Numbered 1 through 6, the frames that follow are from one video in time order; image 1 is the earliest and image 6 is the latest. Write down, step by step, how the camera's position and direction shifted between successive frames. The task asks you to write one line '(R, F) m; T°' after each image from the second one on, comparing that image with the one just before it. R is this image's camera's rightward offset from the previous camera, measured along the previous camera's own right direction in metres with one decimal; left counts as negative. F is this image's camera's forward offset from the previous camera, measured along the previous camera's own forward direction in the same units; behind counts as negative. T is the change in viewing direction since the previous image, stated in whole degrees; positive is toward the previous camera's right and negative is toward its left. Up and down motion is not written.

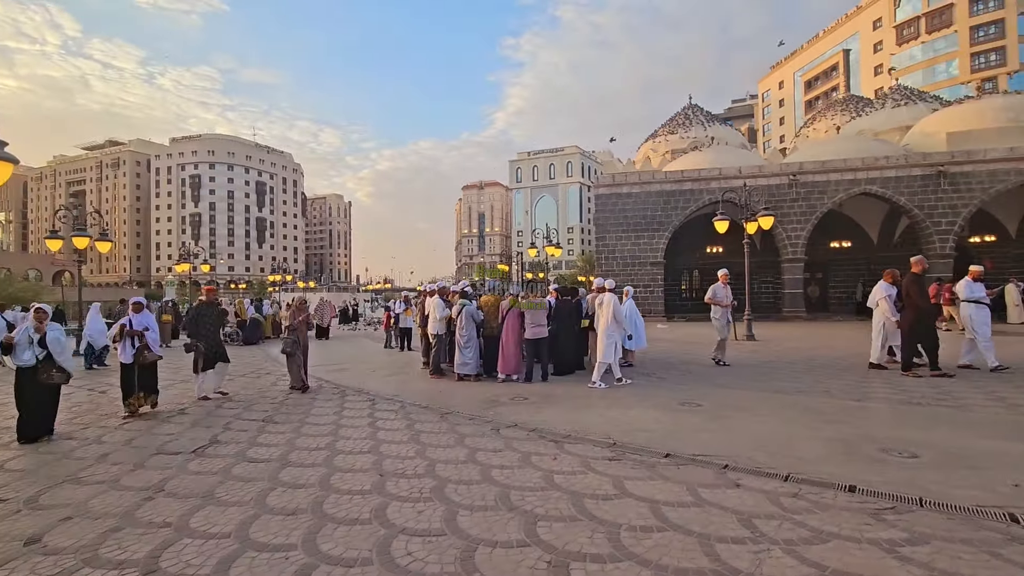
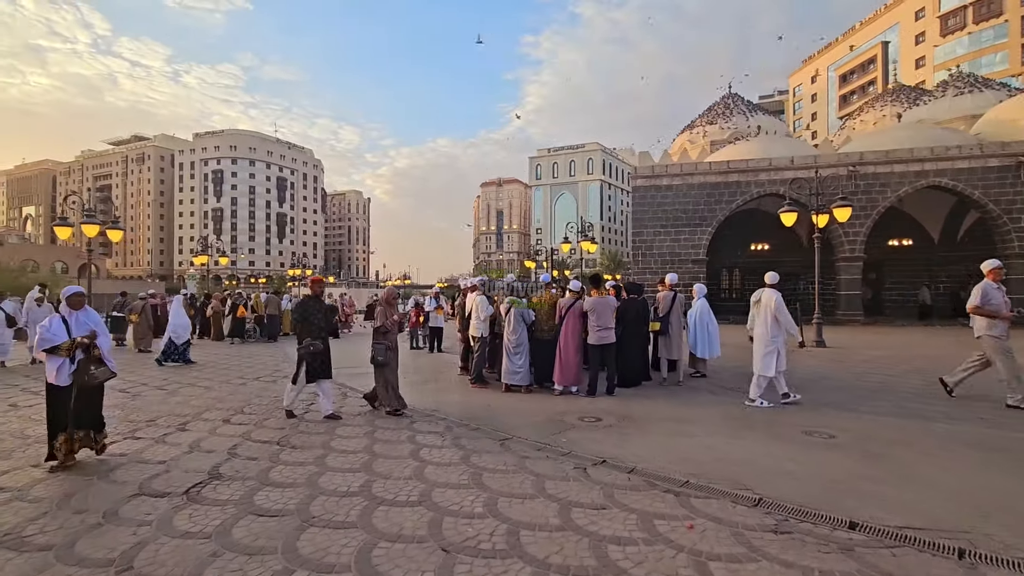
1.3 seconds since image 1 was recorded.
(-0.7, +1.4) m; -2°
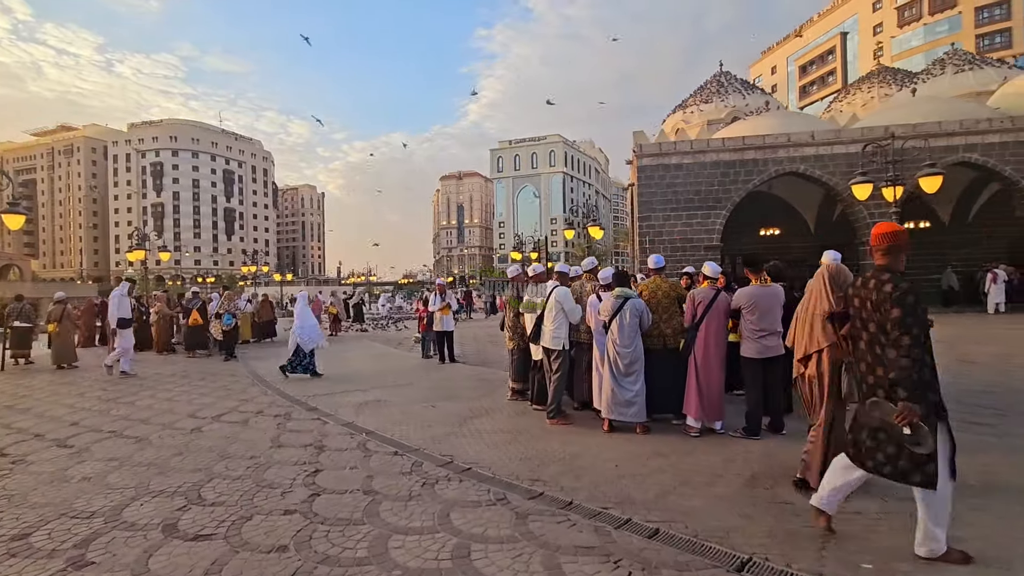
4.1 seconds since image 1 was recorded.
(-1.5, +2.7) m; +4°
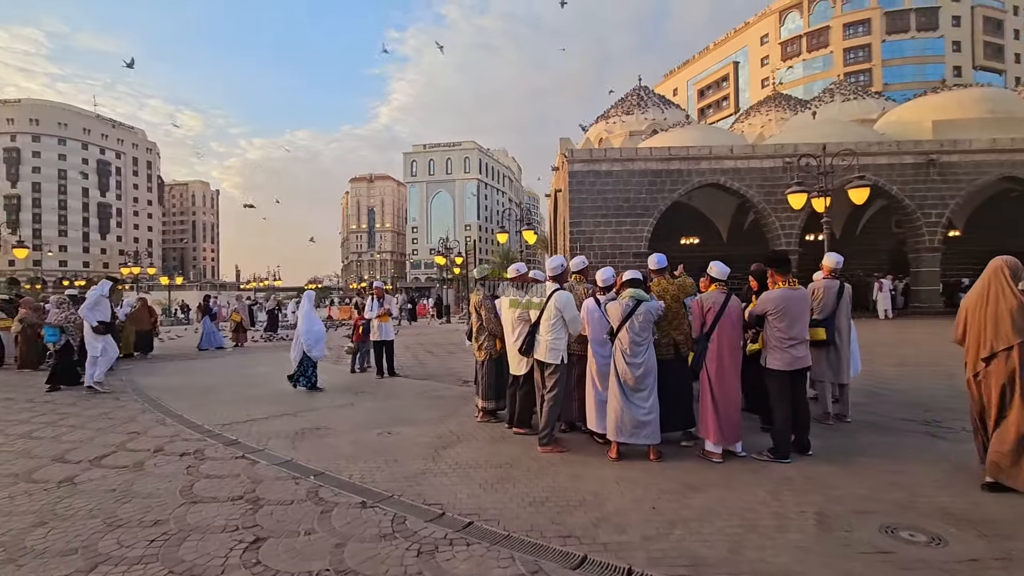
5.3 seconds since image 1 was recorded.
(-0.7, +1.0) m; +10°
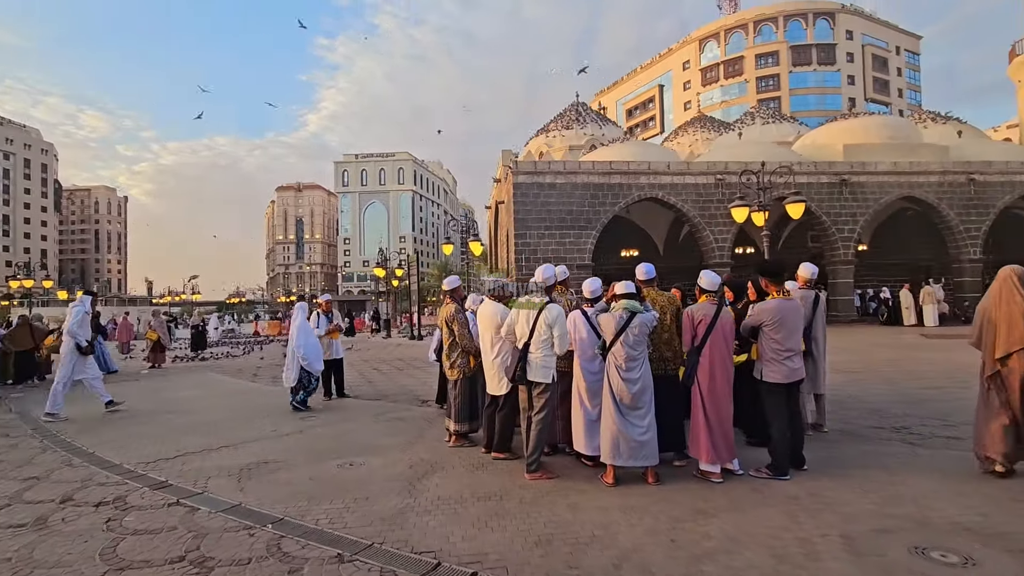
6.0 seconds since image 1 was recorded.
(-0.4, +0.4) m; +7°
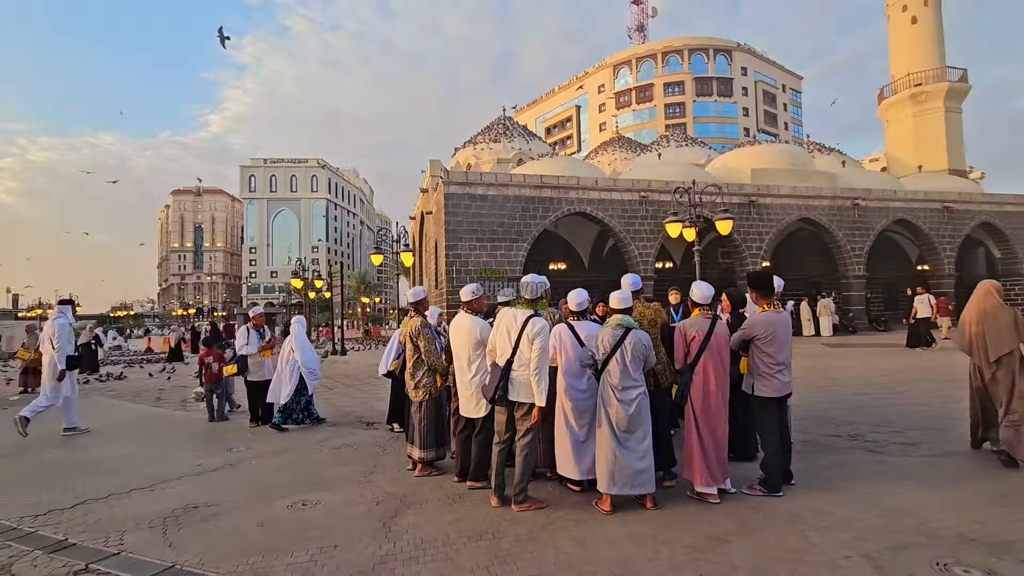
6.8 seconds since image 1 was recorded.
(-0.5, +0.4) m; +9°
